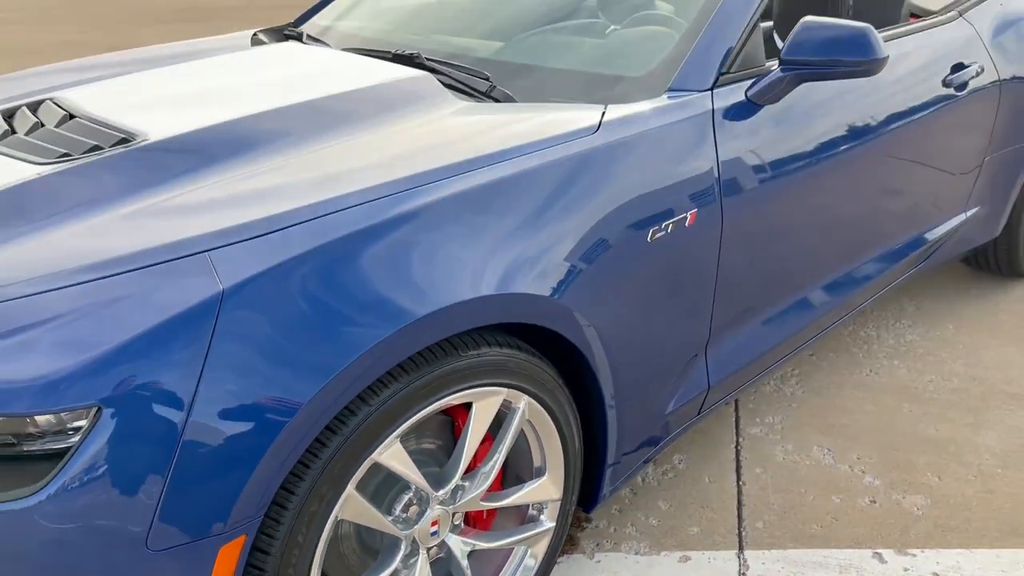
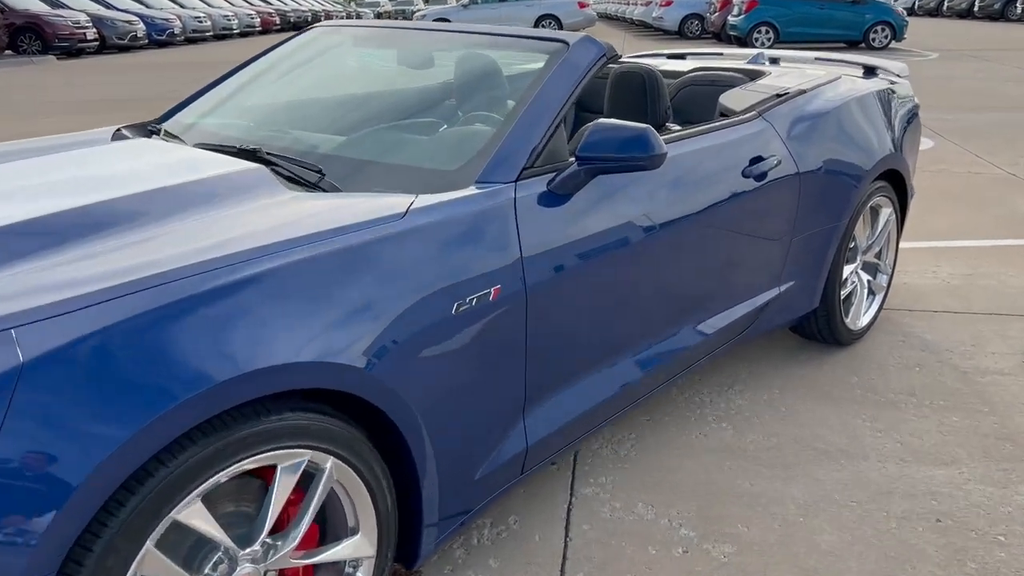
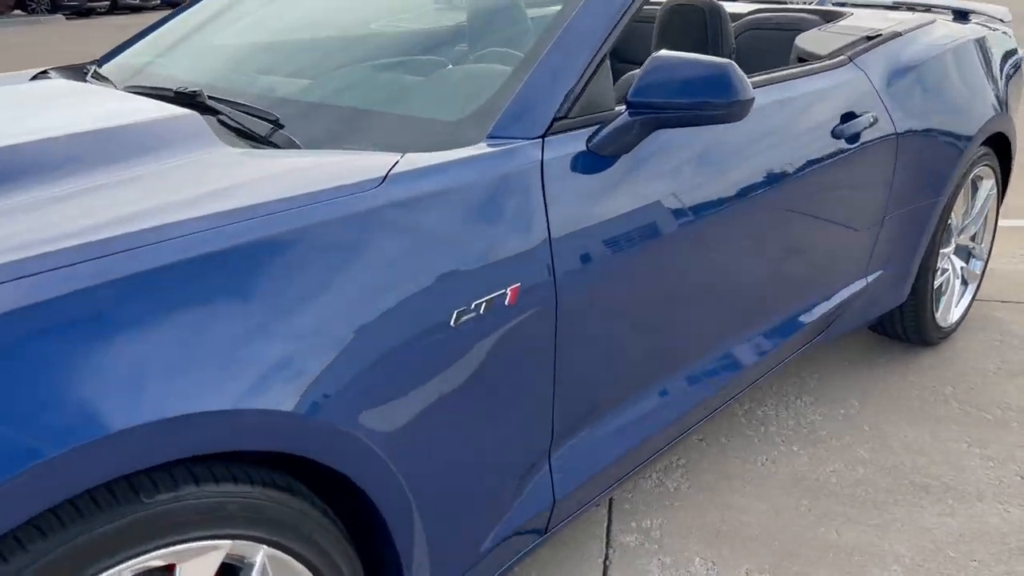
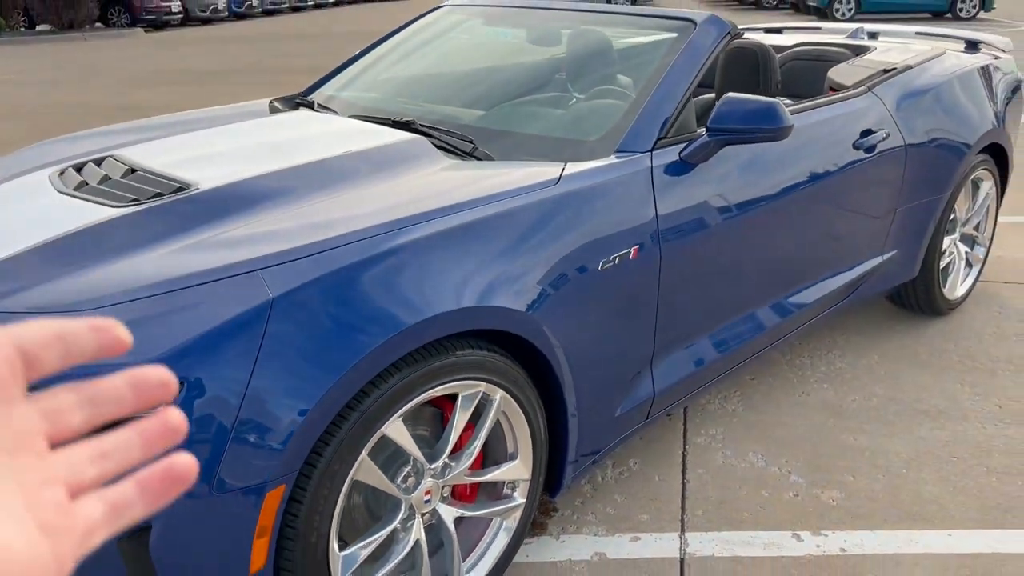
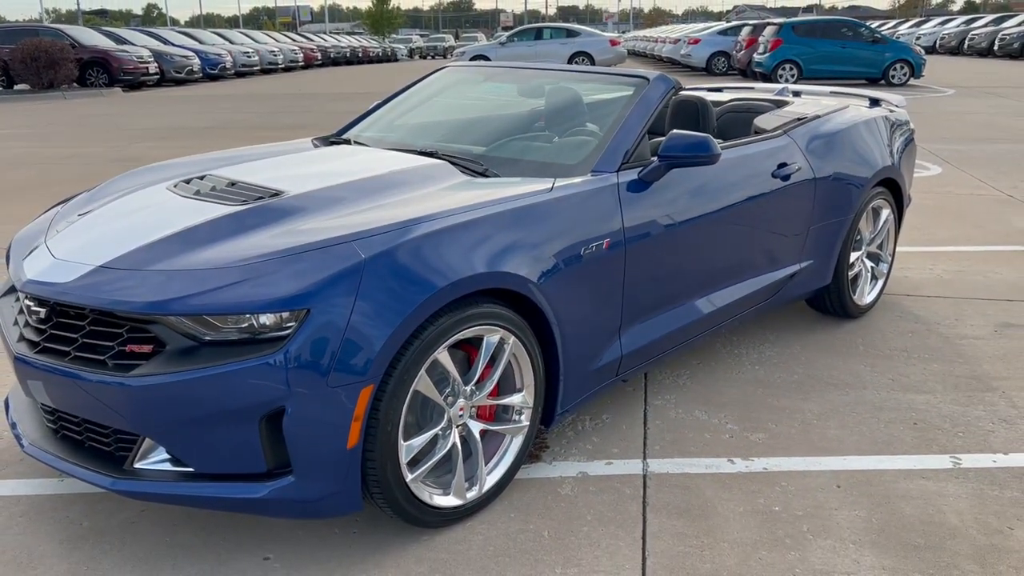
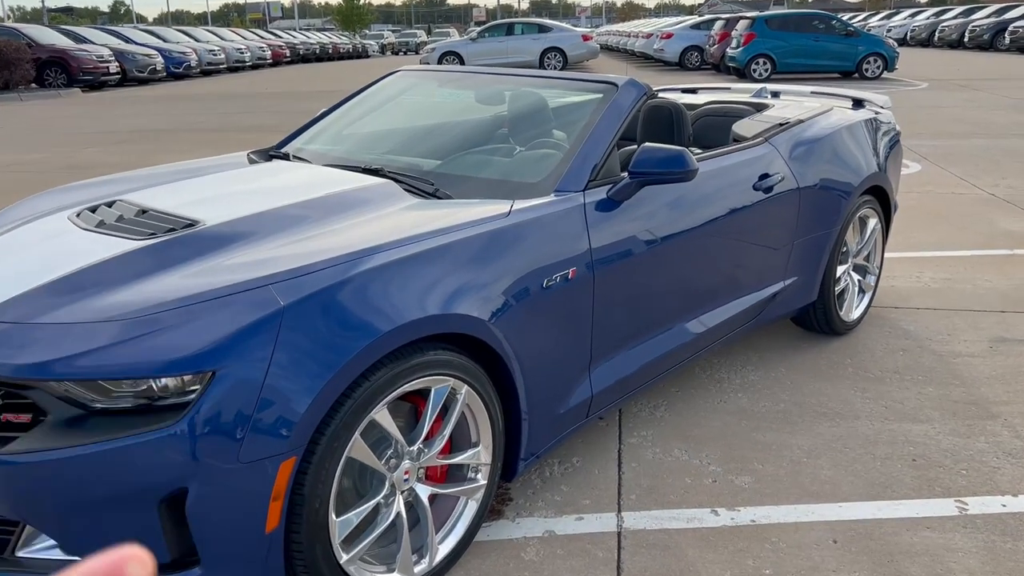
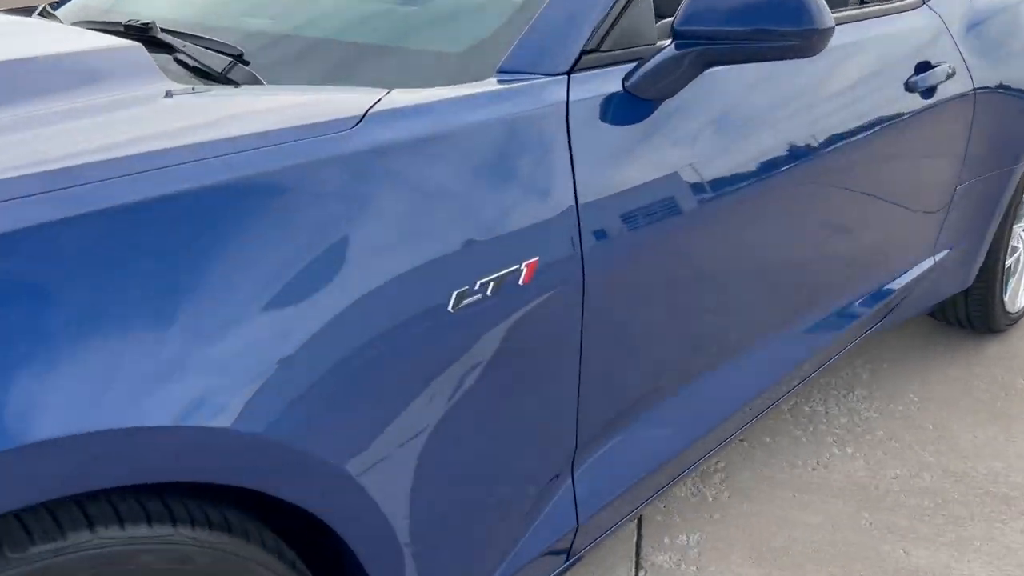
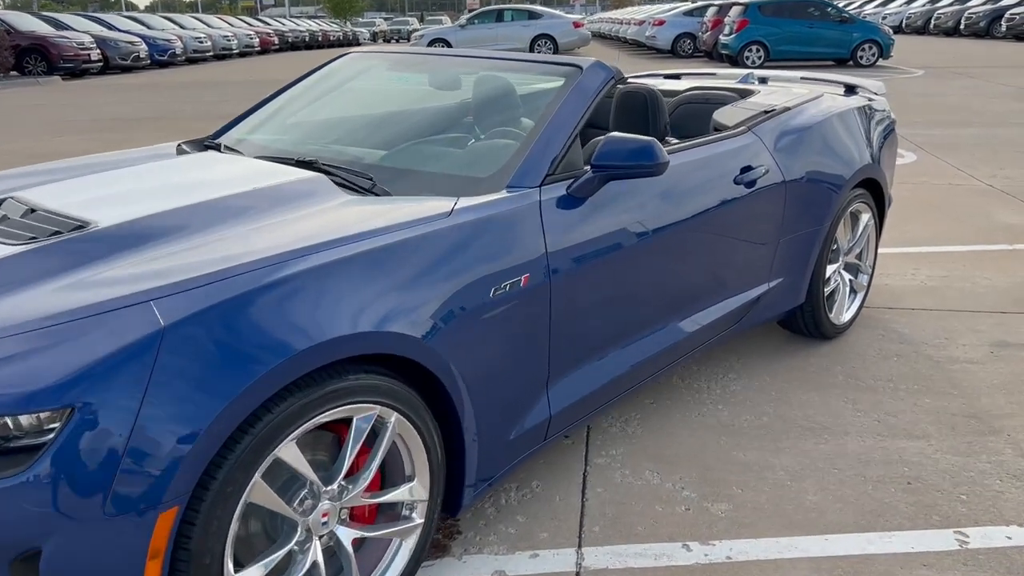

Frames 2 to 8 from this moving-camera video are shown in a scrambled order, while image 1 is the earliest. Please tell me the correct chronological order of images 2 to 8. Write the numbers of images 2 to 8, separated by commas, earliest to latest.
4, 5, 6, 8, 2, 3, 7
